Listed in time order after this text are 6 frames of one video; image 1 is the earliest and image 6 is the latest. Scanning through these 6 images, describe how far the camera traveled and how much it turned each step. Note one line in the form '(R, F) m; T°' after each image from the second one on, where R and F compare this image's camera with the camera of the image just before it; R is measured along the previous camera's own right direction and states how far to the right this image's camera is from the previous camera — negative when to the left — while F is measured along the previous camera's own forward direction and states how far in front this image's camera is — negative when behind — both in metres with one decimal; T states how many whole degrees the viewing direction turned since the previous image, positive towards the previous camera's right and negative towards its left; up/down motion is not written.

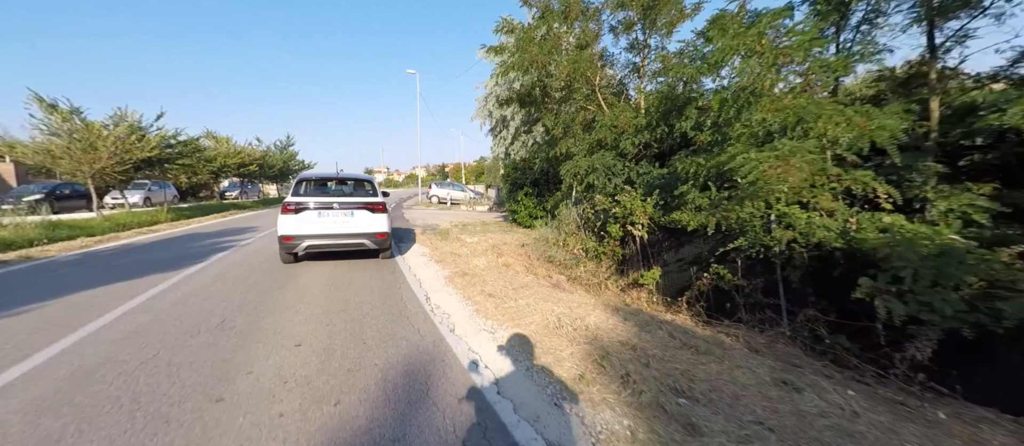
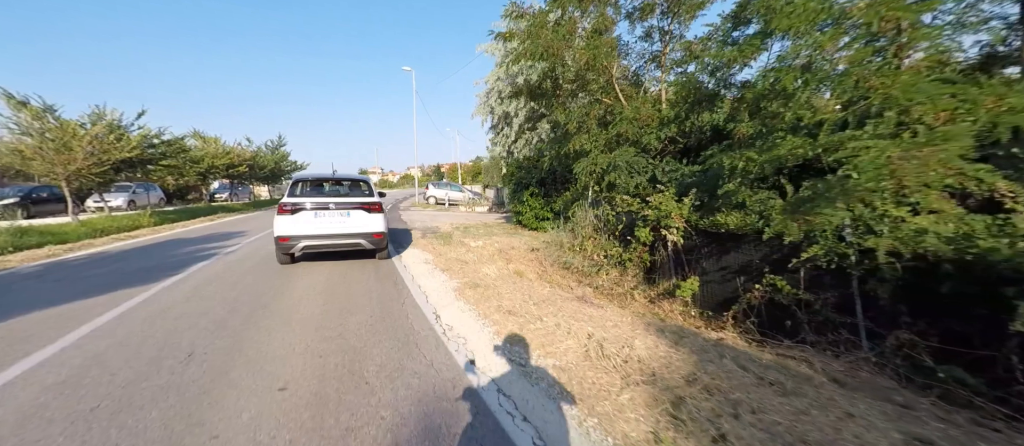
(-0.3, +0.6) m; +1°
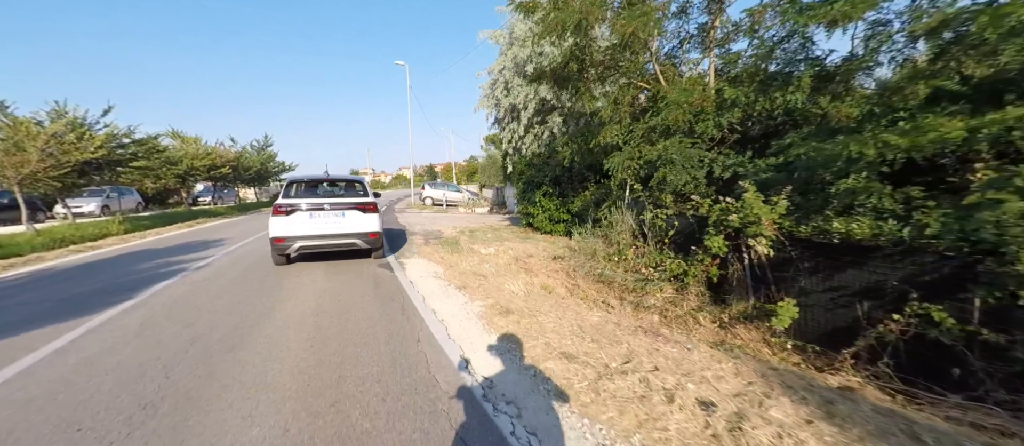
(-0.5, +1.0) m; +1°
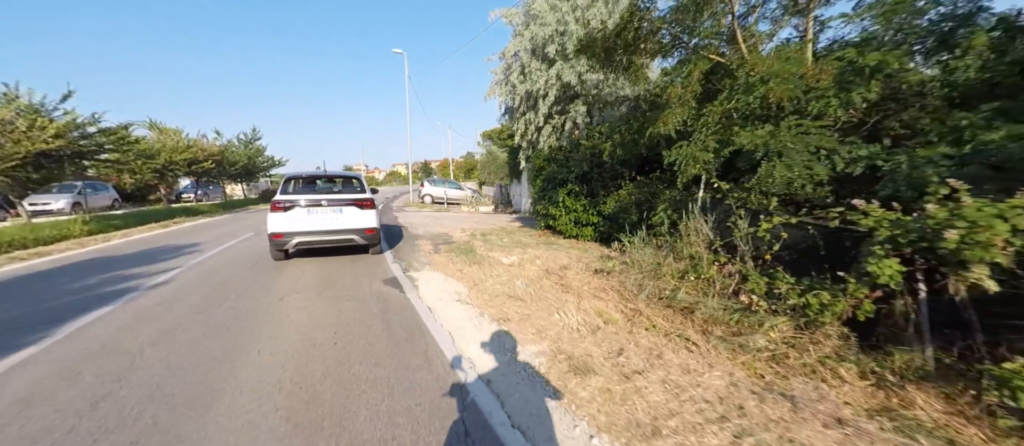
(-0.6, +1.2) m; +1°
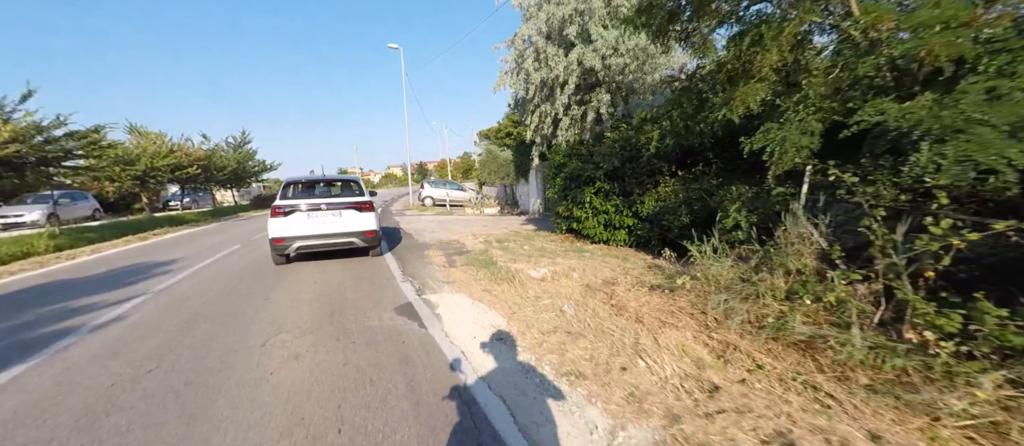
(-0.6, +1.1) m; 0°
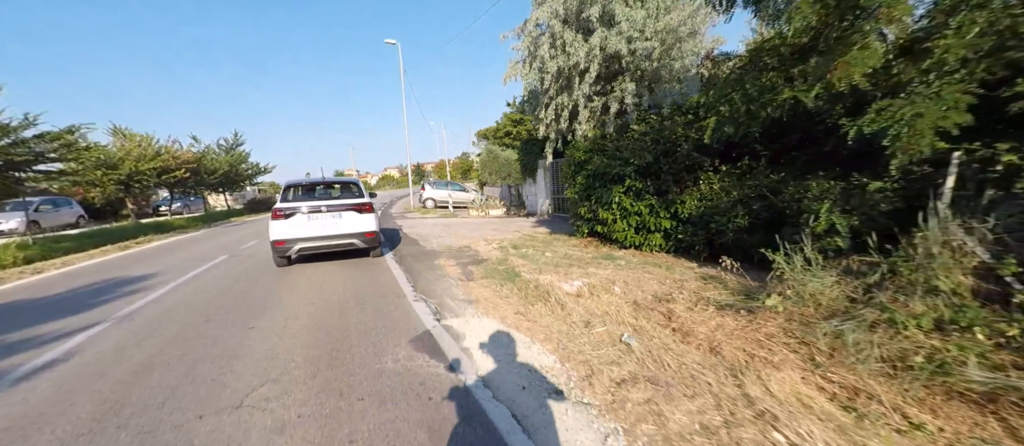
(-0.4, +0.9) m; 0°
